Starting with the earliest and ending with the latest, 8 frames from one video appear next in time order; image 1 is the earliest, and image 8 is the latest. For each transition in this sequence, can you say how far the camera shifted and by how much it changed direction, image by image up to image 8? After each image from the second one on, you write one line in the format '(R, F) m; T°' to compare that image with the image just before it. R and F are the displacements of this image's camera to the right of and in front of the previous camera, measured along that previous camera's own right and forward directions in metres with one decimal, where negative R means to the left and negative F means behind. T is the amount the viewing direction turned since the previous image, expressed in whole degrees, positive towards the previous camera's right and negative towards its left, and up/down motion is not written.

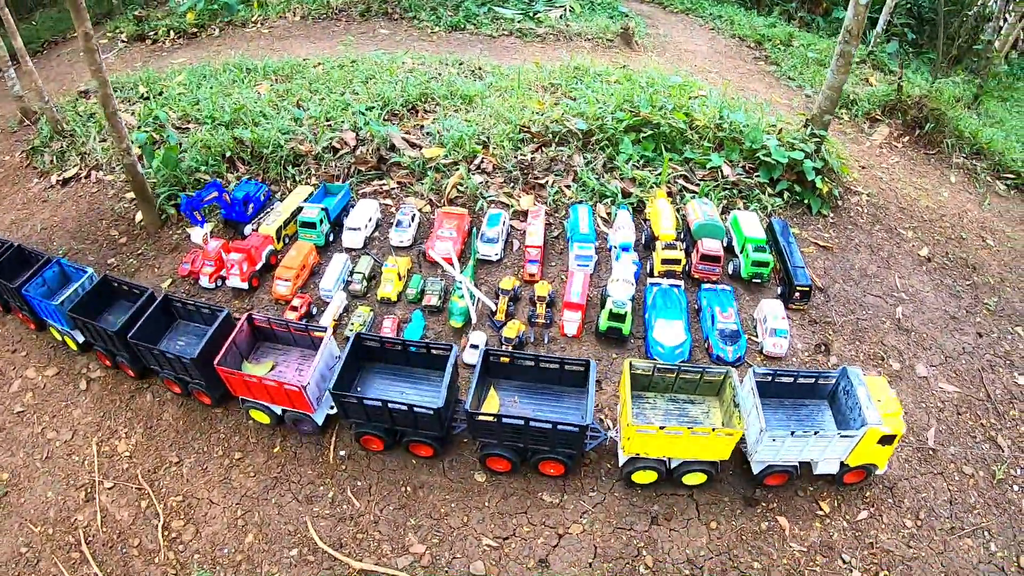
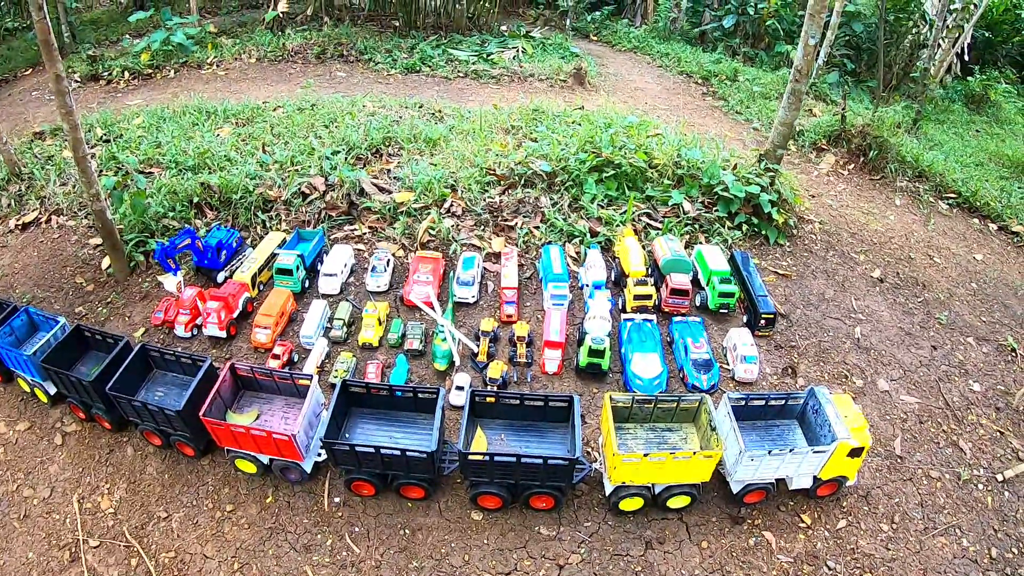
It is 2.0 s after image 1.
(-0.2, -0.2) m; +4°
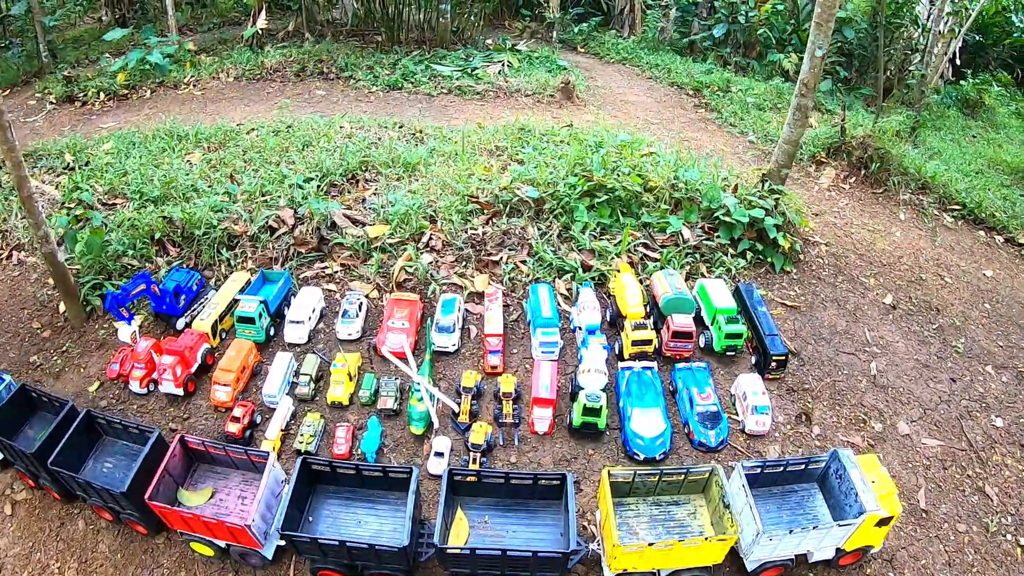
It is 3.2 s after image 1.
(+0.1, +0.5) m; +1°
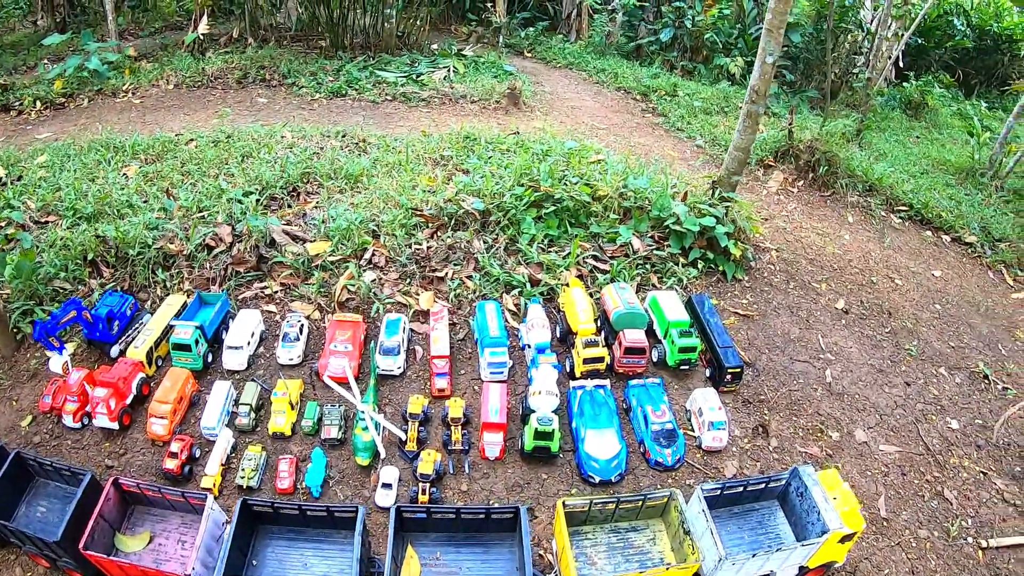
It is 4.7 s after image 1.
(+0.1, +0.2) m; +4°
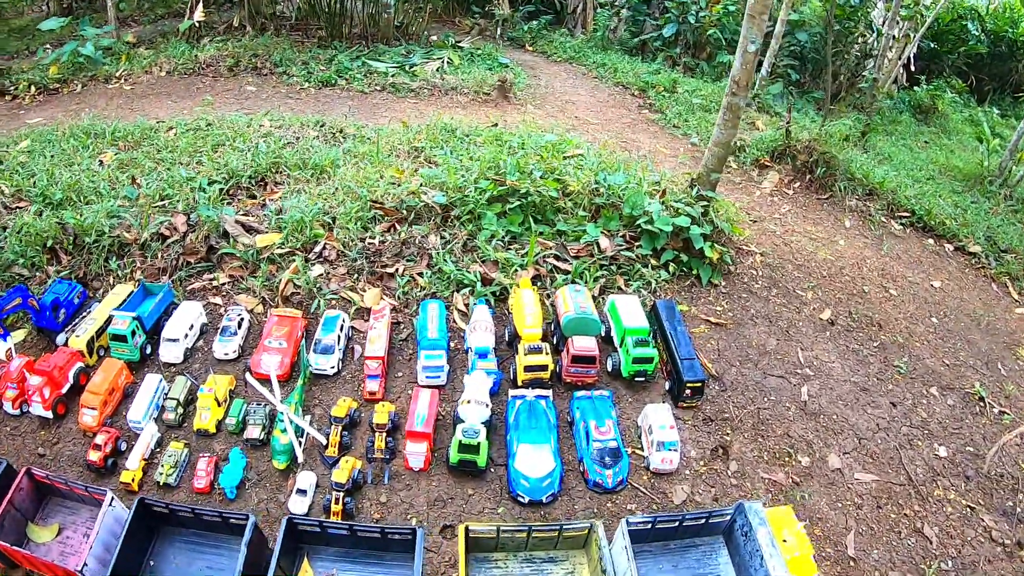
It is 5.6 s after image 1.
(+0.5, +0.4) m; -1°
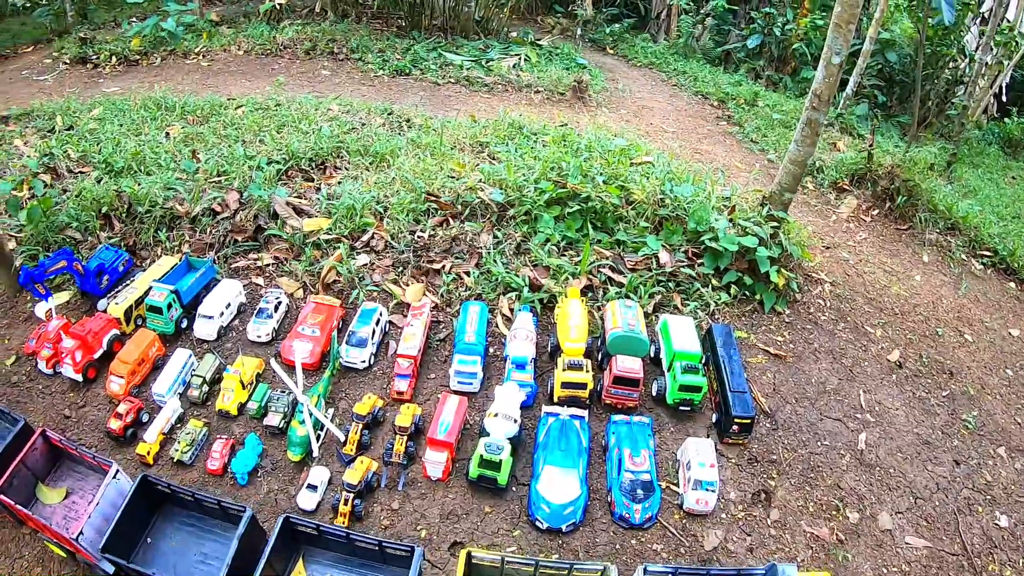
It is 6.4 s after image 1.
(+0.1, +0.2) m; -5°
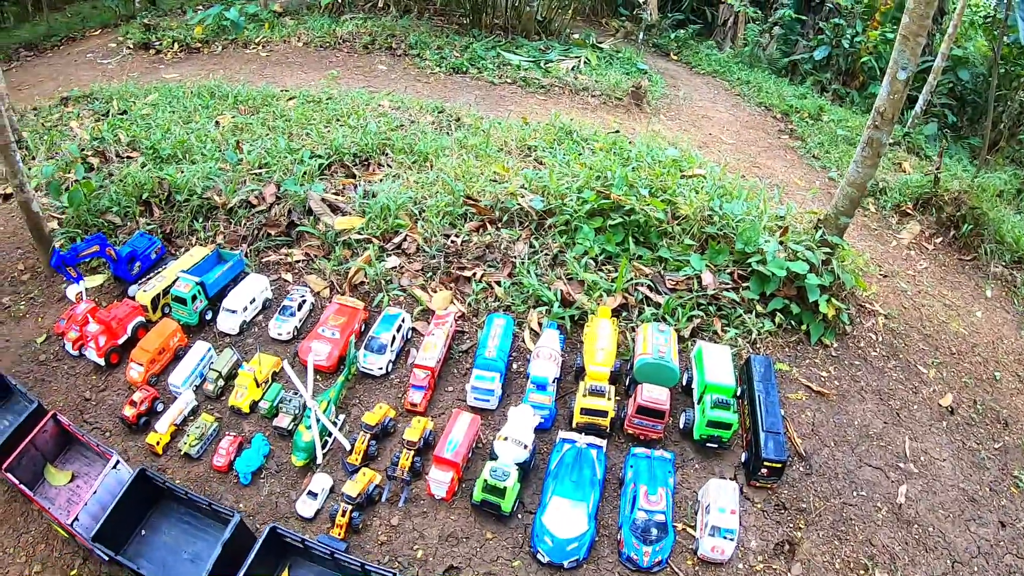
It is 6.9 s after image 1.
(+0.2, +0.2) m; -4°
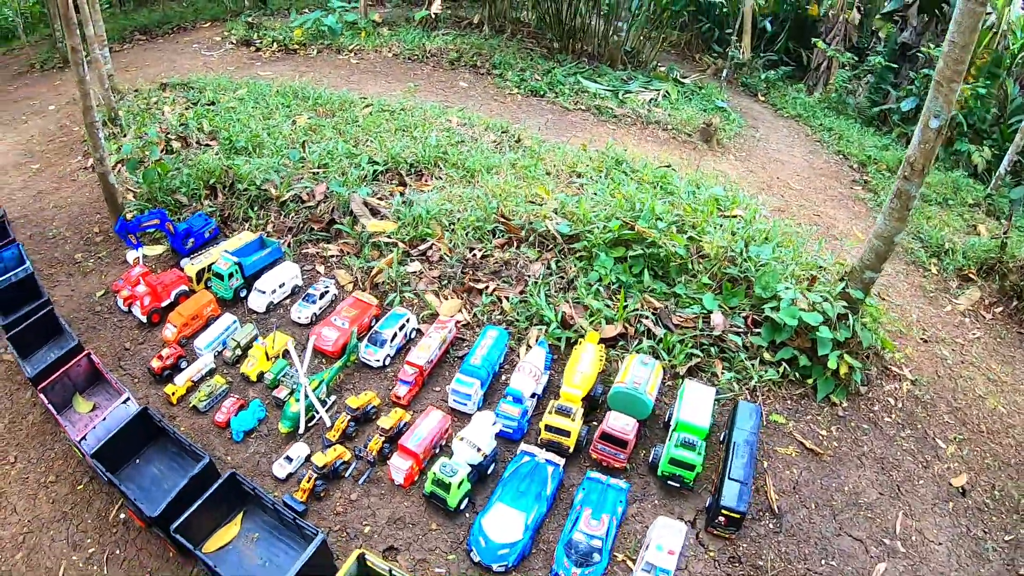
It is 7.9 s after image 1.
(+0.6, -0.1) m; -7°
